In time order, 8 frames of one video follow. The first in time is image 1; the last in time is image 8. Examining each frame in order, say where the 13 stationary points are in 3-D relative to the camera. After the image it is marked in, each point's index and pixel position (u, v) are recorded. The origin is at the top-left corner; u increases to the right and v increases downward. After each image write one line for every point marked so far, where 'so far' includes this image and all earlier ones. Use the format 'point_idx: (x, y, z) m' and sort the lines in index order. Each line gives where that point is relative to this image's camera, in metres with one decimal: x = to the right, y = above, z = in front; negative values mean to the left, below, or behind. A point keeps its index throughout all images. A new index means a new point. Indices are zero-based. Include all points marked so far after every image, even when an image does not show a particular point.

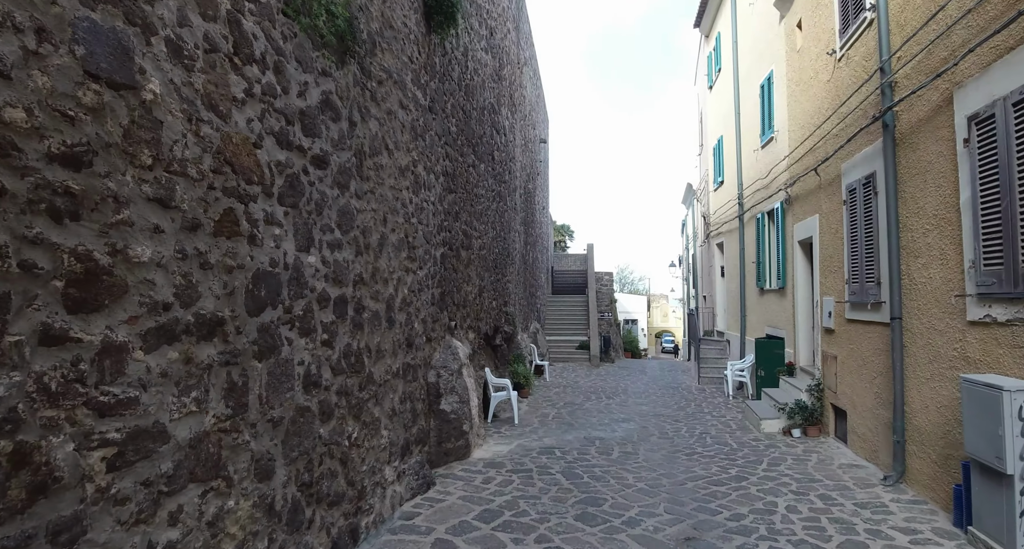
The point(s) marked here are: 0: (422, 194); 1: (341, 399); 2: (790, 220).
0: (-0.7, +0.6, +4.7) m
1: (-0.9, -0.7, +3.2) m
2: (+3.7, +0.7, +7.9) m
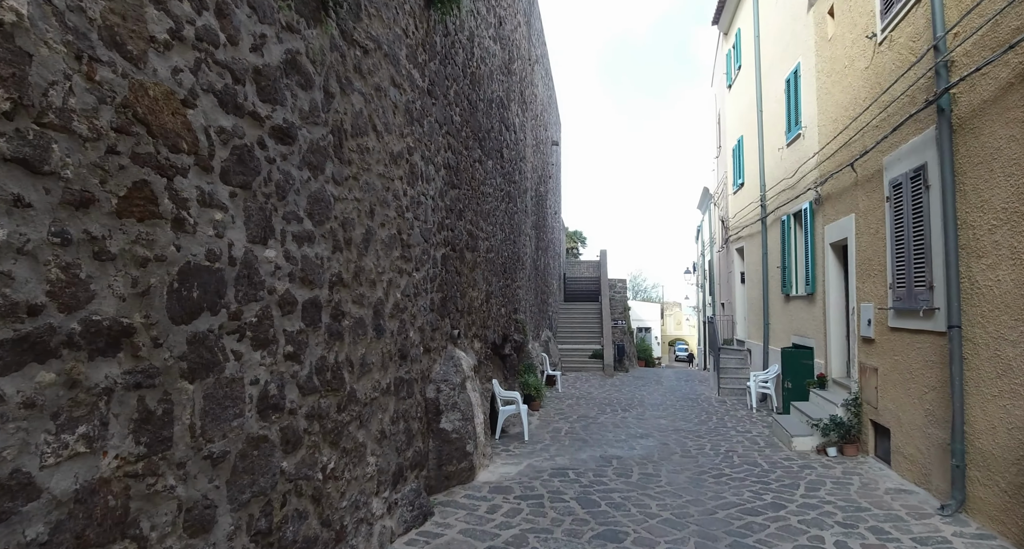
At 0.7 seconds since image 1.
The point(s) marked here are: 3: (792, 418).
0: (-0.7, +0.6, +4.2) m
1: (-0.9, -0.7, +2.6) m
2: (+3.8, +0.6, +7.3) m
3: (+3.3, -1.7, +6.9) m
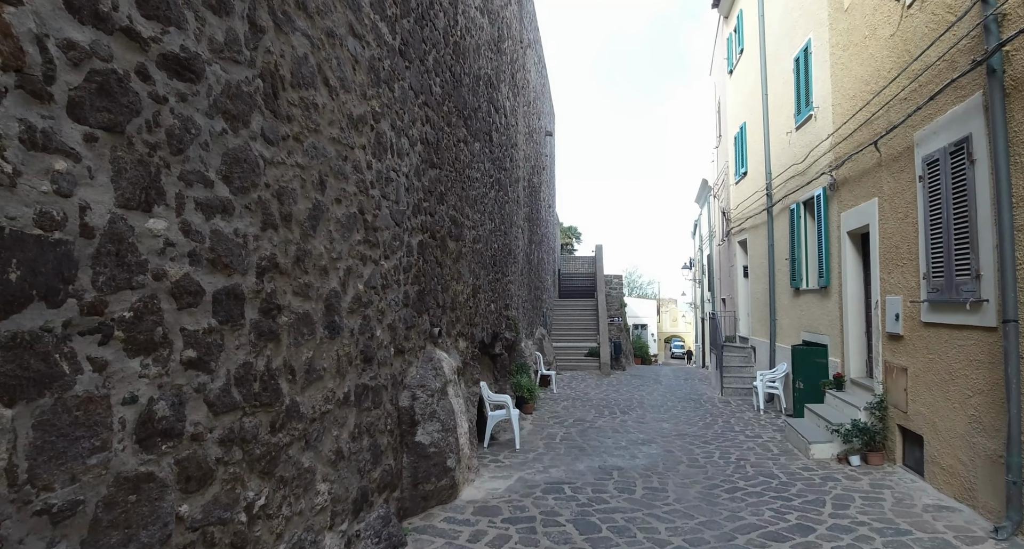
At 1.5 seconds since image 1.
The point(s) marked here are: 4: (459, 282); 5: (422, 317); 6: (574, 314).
0: (-0.7, +0.7, +3.6) m
1: (-1.0, -0.6, +2.0) m
2: (+3.7, +0.7, +6.7) m
3: (+3.2, -1.6, +6.4) m
4: (-0.5, -0.1, +5.3) m
5: (-0.6, -0.3, +4.2) m
6: (+1.7, -1.1, +16.6) m
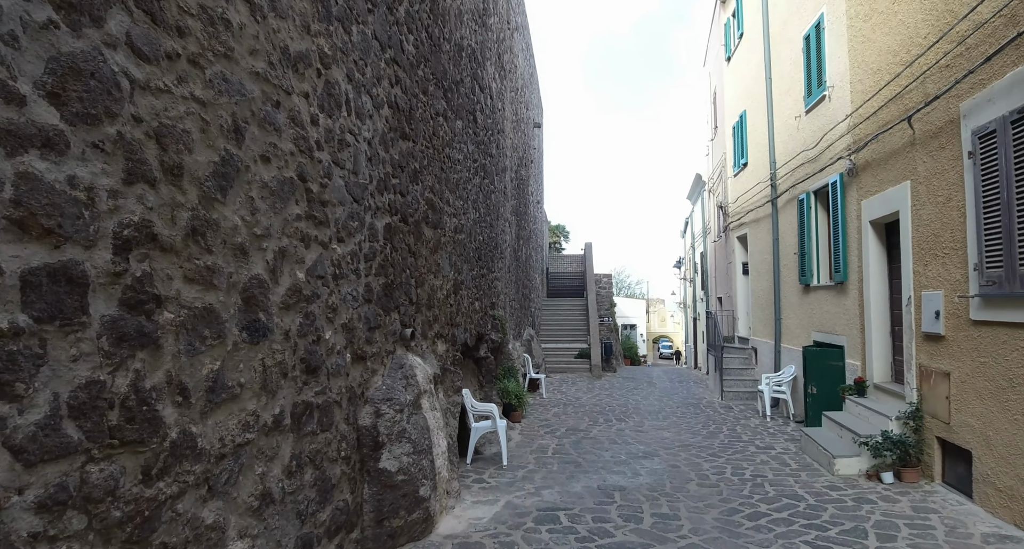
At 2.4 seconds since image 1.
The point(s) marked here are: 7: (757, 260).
0: (-0.8, +0.8, +2.9) m
1: (-1.0, -0.5, +1.3) m
2: (+3.6, +0.8, +6.1) m
3: (+3.1, -1.6, +5.7) m
4: (-0.6, 0.0, +4.6) m
5: (-0.7, -0.3, +3.5) m
6: (+1.4, -1.1, +15.9) m
7: (+4.0, +0.2, +9.6) m
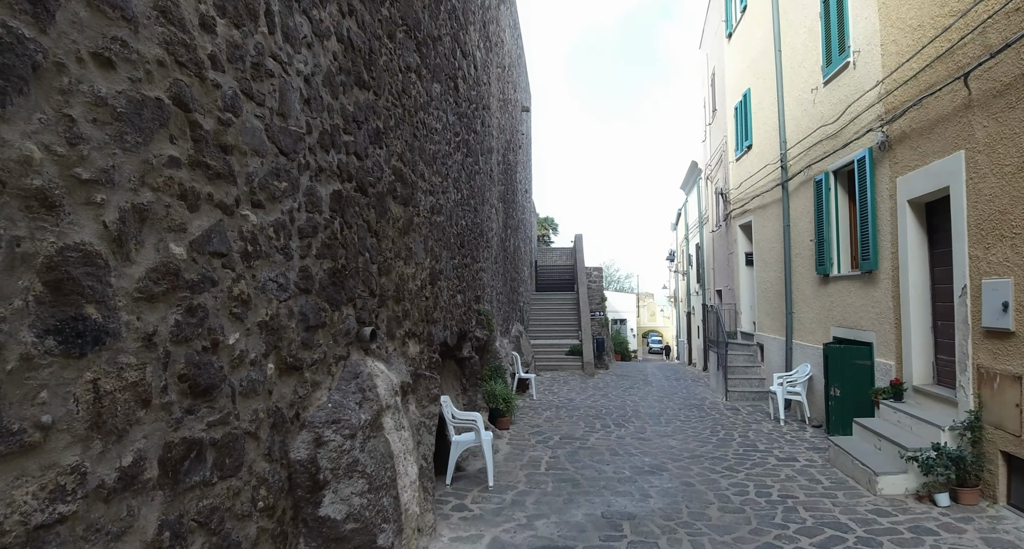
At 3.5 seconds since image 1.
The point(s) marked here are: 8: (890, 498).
0: (-0.9, +0.8, +2.1) m
1: (-1.0, -0.5, +0.5) m
2: (+3.5, +0.9, +5.4) m
3: (+3.0, -1.4, +5.0) m
4: (-0.7, +0.1, +3.8) m
5: (-0.8, -0.2, +2.7) m
6: (+1.1, -0.9, +15.2) m
7: (+3.8, +0.4, +8.9) m
8: (+2.7, -1.6, +4.2) m
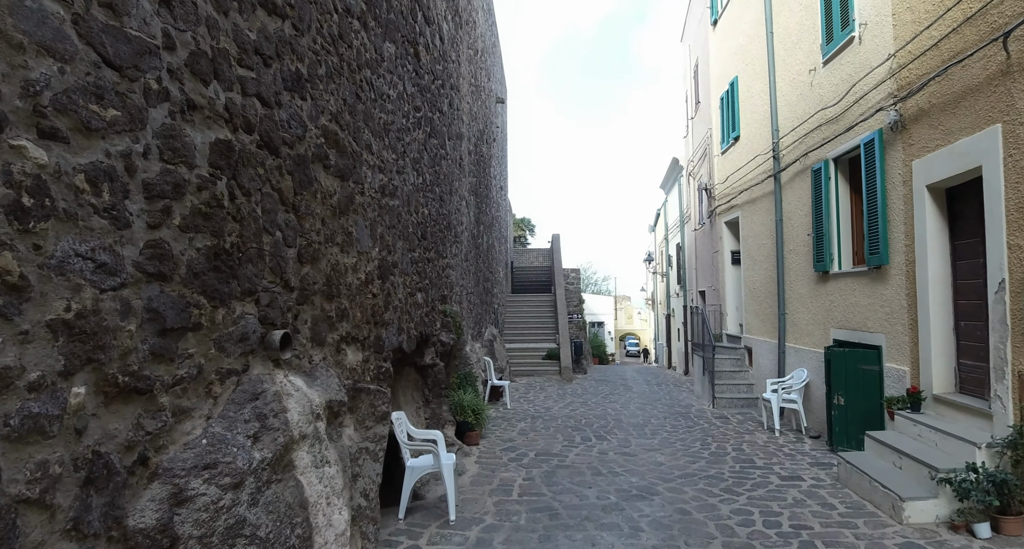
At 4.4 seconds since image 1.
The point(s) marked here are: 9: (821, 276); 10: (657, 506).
0: (-1.0, +0.9, +1.3) m
1: (-1.1, -0.4, -0.3) m
2: (+3.2, +1.0, +4.8) m
3: (+2.7, -1.4, +4.4) m
4: (-0.9, +0.1, +3.1) m
5: (-0.9, -0.1, +2.0) m
6: (+0.4, -0.9, +14.5) m
7: (+3.4, +0.4, +8.3) m
8: (+2.5, -1.6, +3.6) m
9: (+3.3, 0.0, +6.2) m
10: (+1.0, -1.6, +4.1) m
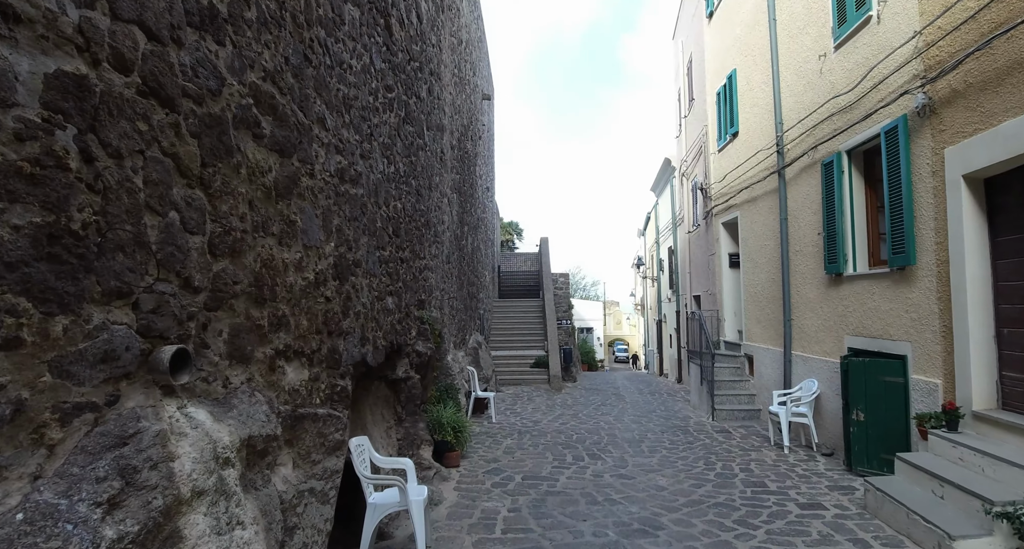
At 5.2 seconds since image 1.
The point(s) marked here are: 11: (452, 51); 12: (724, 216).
0: (-1.0, +0.9, +0.7) m
1: (-1.1, -0.4, -0.9) m
2: (+3.1, +0.9, +4.3) m
3: (+2.6, -1.4, +3.9) m
4: (-1.0, +0.1, +2.5) m
5: (-1.0, -0.1, +1.4) m
6: (+0.1, -1.0, +13.9) m
7: (+3.2, +0.4, +7.8) m
8: (+2.4, -1.6, +3.1) m
9: (+3.1, 0.0, +5.7) m
10: (+0.9, -1.6, +3.5) m
11: (-0.8, +3.0, +8.0) m
12: (+3.2, +0.9, +9.0) m
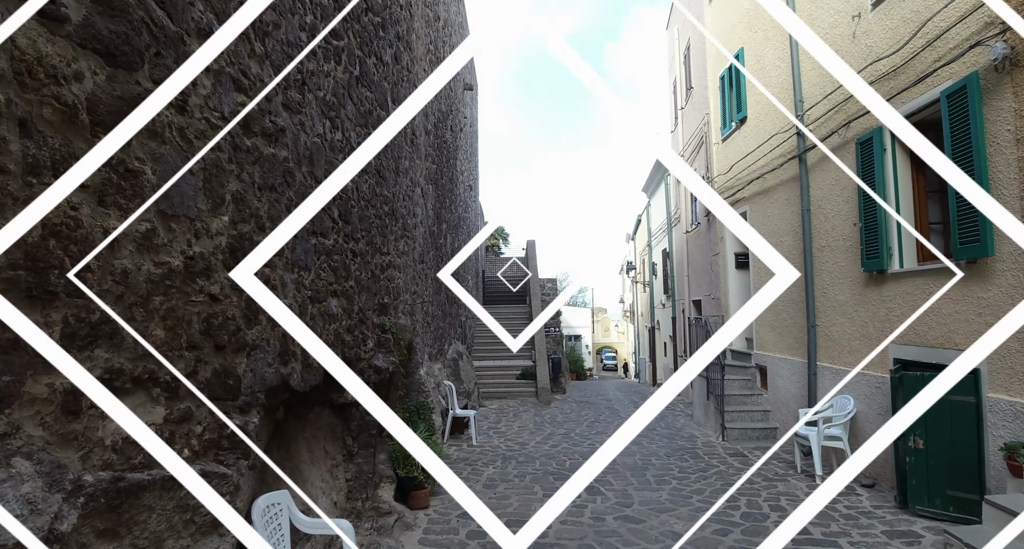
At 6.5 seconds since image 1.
0: (-1.1, +1.0, -0.2) m
1: (-1.1, -0.3, -1.8) m
2: (+3.0, +1.0, +3.5) m
3: (+2.5, -1.4, +3.0) m
4: (-1.0, +0.2, +1.6) m
5: (-1.1, 0.0, +0.4) m
6: (-0.2, -1.1, +13.0) m
7: (+3.0, +0.3, +7.0) m
8: (+2.3, -1.5, +2.2) m
9: (+3.0, 0.0, +4.8) m
10: (+0.8, -1.6, +2.6) m
11: (-1.0, +3.0, +7.0) m
12: (+3.0, +0.9, +8.1) m
